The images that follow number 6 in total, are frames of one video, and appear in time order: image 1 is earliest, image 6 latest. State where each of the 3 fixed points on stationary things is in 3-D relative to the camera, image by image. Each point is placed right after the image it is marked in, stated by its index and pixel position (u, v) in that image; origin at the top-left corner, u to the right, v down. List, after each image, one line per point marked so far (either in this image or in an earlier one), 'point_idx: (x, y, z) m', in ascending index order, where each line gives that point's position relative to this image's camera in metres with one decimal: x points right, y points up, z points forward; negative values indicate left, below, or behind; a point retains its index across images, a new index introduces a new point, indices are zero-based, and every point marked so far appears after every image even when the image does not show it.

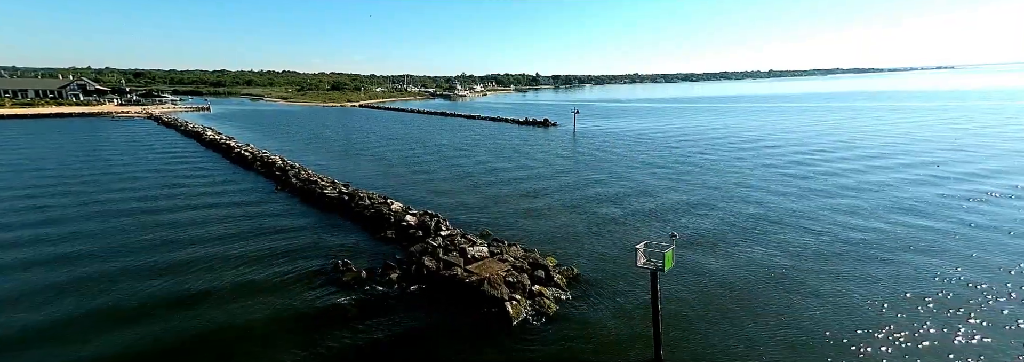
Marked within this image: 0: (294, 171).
0: (-9.4, +0.4, +19.7) m
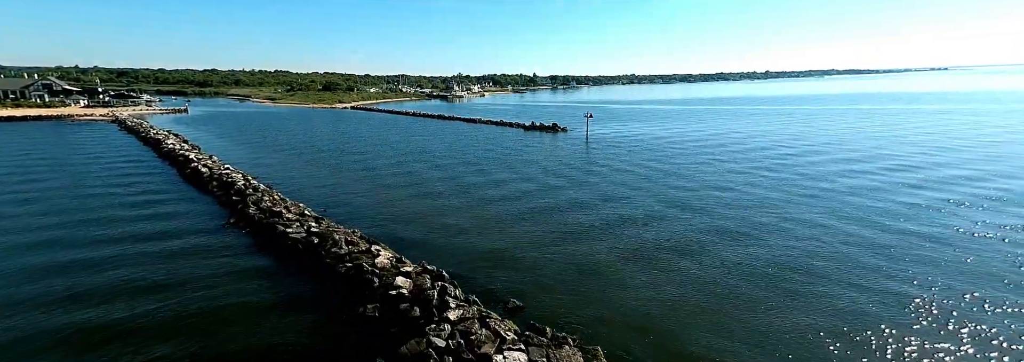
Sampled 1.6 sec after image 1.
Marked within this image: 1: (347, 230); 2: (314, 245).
0: (-8.7, -0.5, +15.6) m
1: (-4.4, -1.3, +12.5) m
2: (-4.9, -1.5, +11.5) m
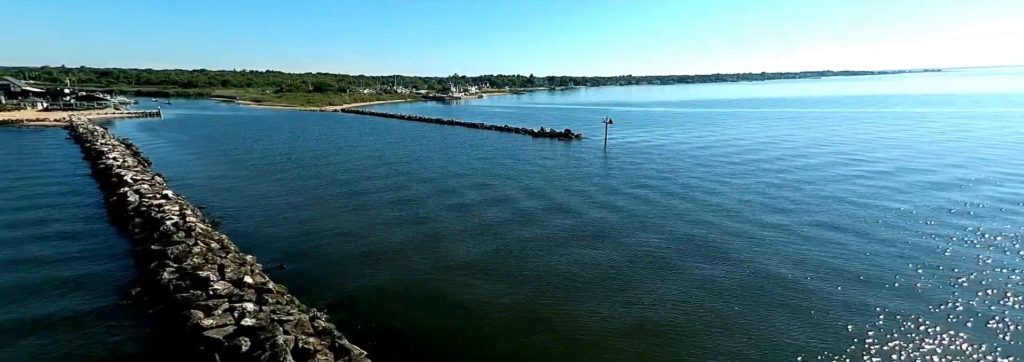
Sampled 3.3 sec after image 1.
0: (-7.9, -1.5, +11.0) m
1: (-3.6, -2.3, +7.9) m
2: (-4.1, -2.5, +7.0) m
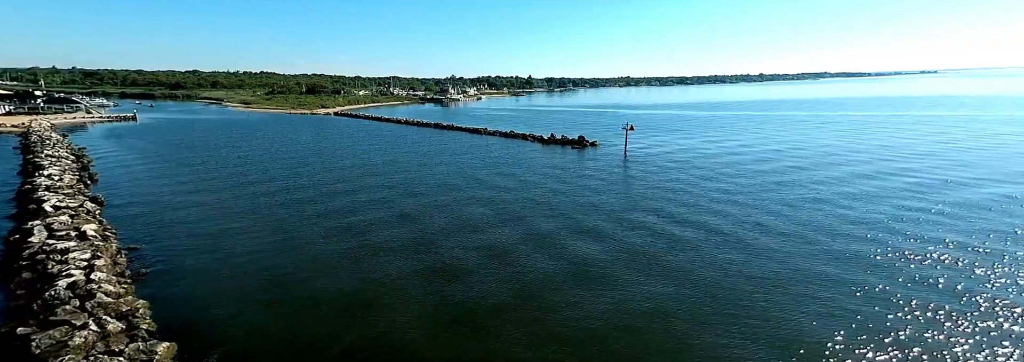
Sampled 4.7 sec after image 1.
0: (-7.2, -2.3, +7.4) m
1: (-2.9, -3.1, +4.3) m
2: (-3.3, -3.3, +3.4) m
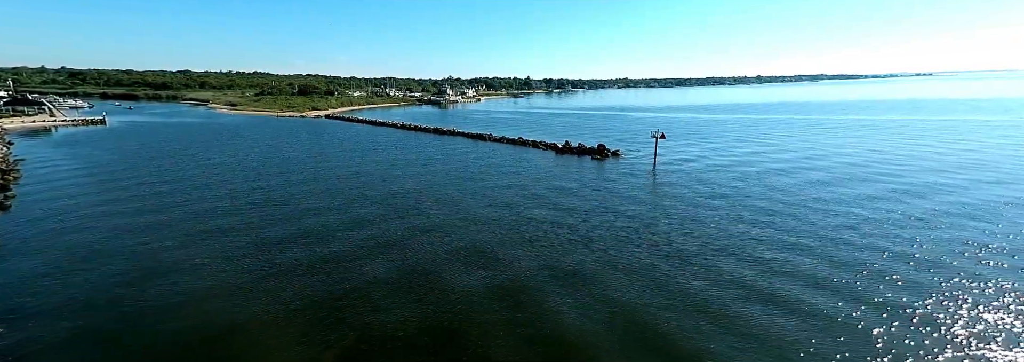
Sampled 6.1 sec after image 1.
0: (-6.3, -3.1, +3.4) m
1: (-2.0, -3.9, +0.4) m
2: (-2.4, -4.1, -0.6) m
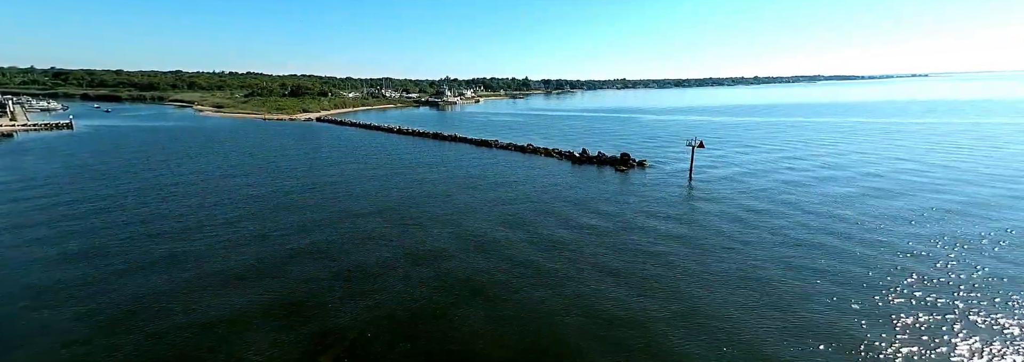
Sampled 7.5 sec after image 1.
0: (-5.5, -3.9, -0.1) m
1: (-1.1, -4.7, -3.1) m
2: (-1.6, -4.9, -4.1) m
